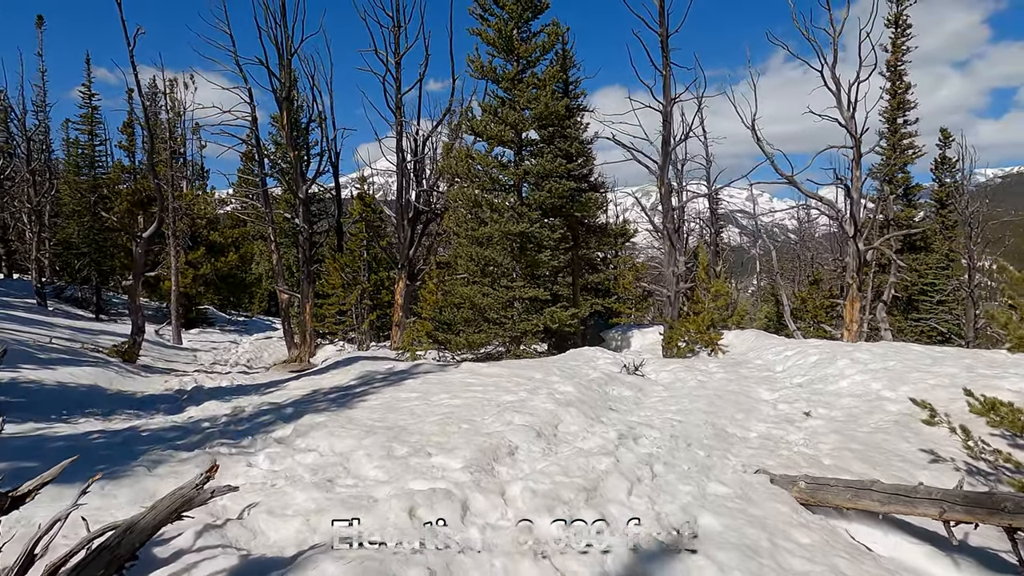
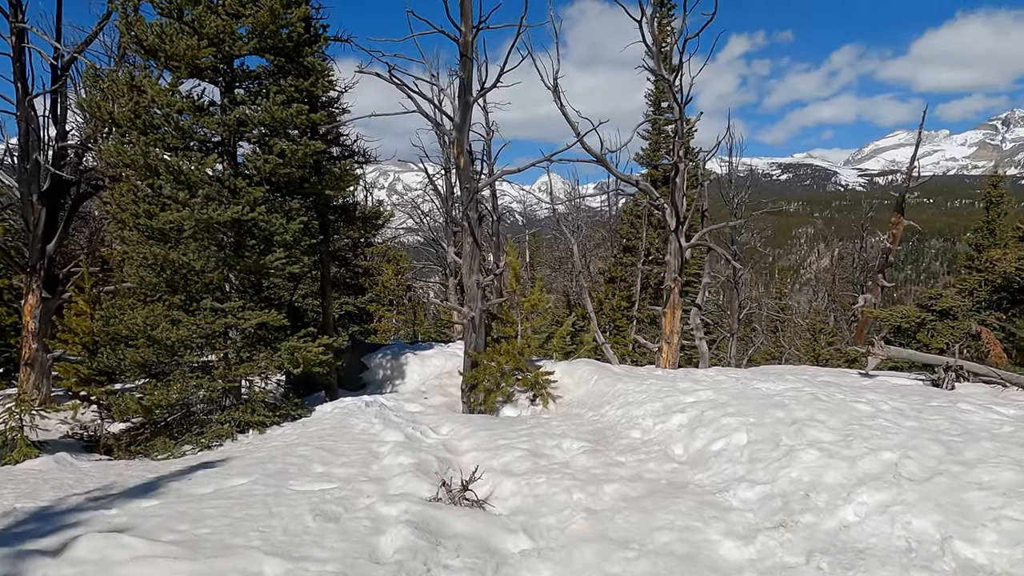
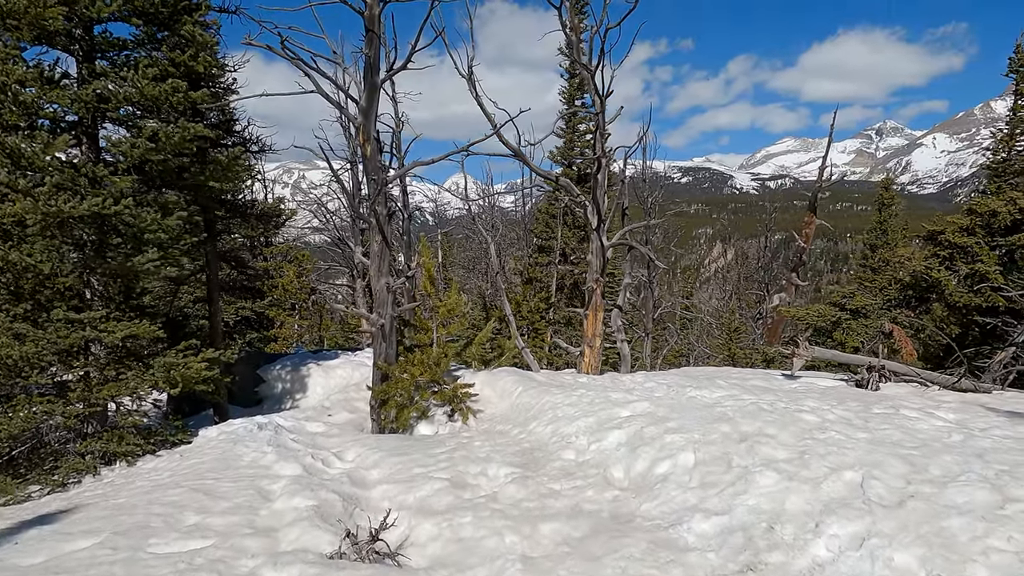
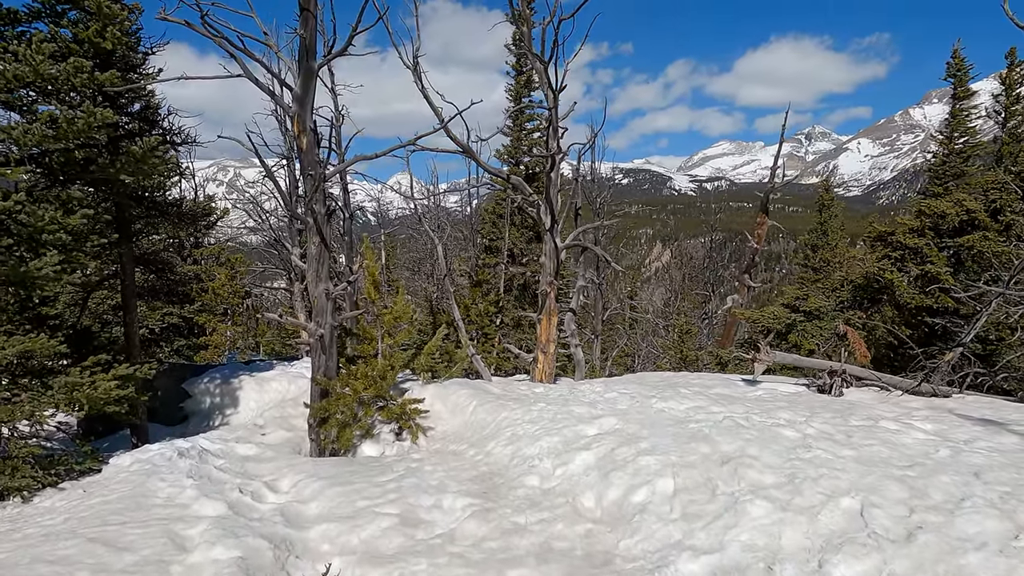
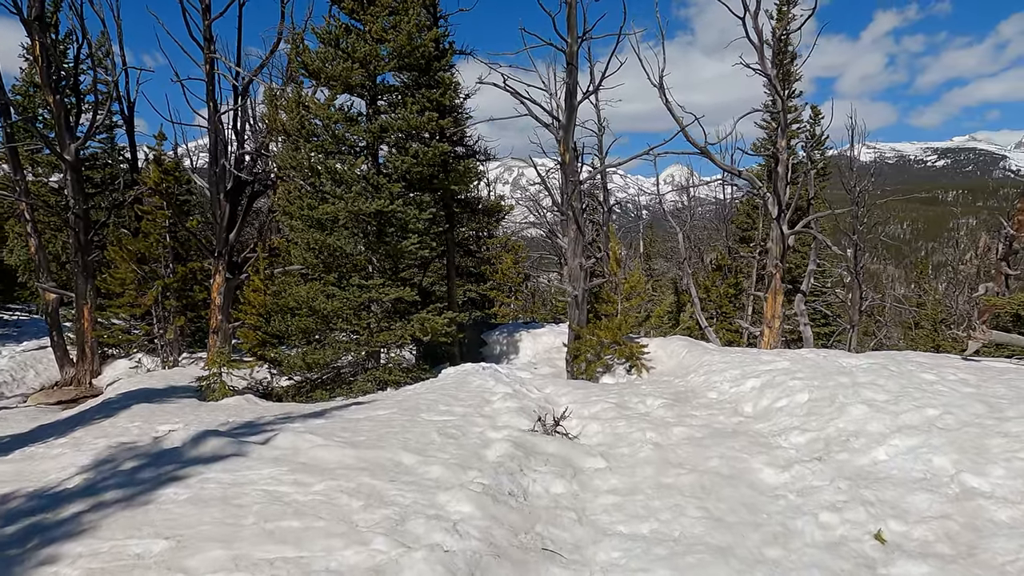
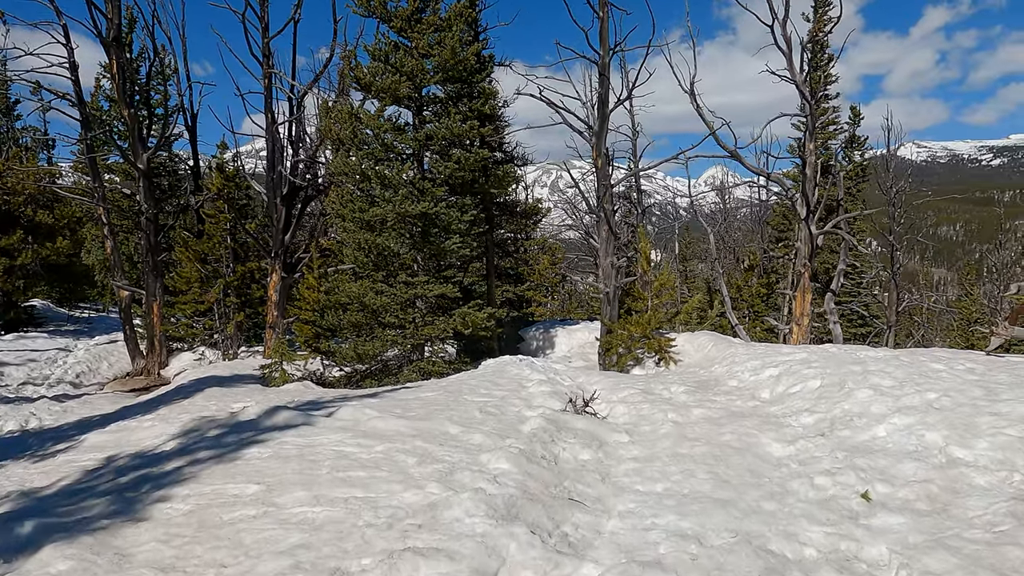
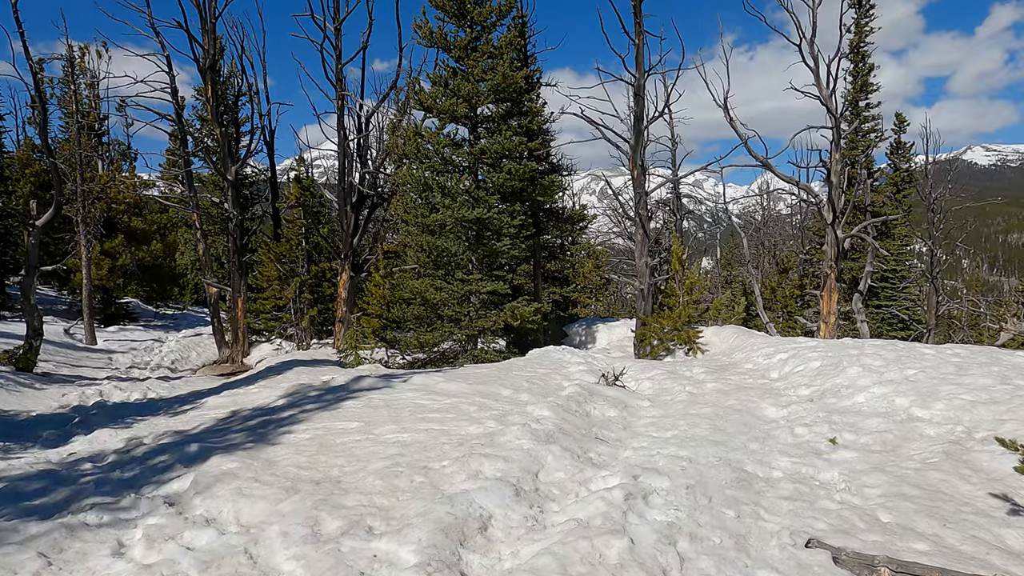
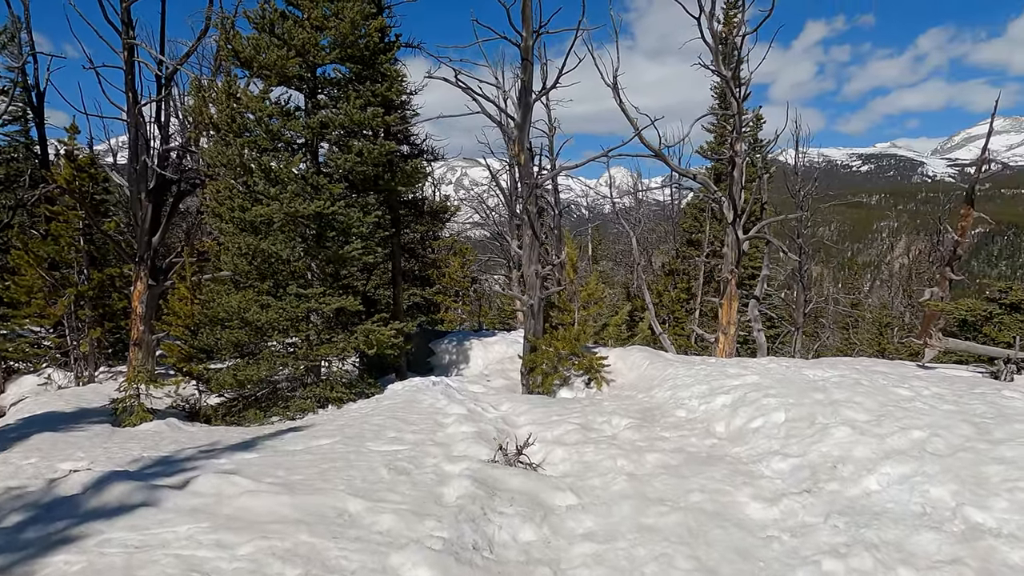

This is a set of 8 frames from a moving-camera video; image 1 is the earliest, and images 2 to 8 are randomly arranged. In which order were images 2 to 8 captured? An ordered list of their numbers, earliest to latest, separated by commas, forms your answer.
7, 6, 5, 8, 2, 3, 4
